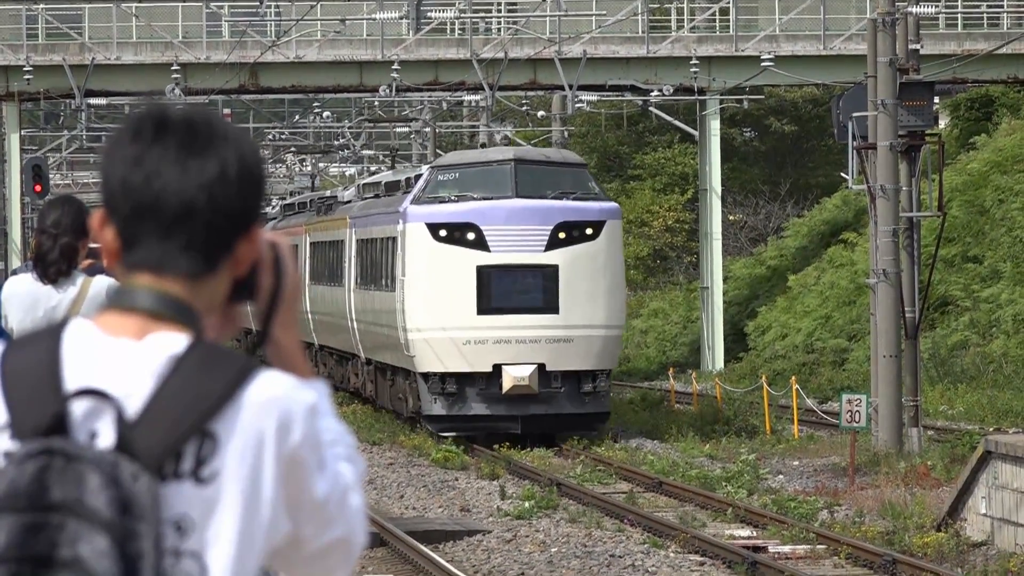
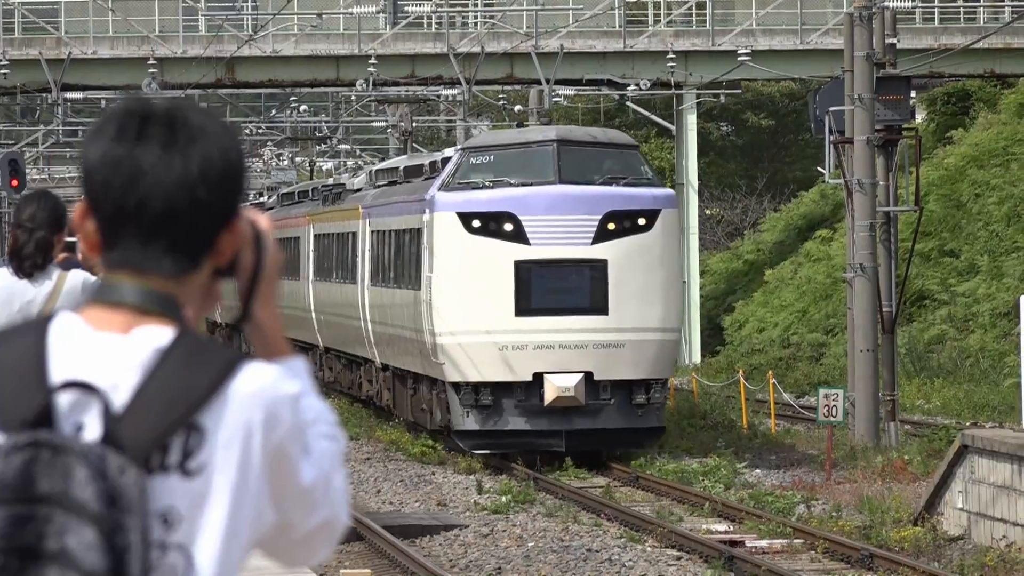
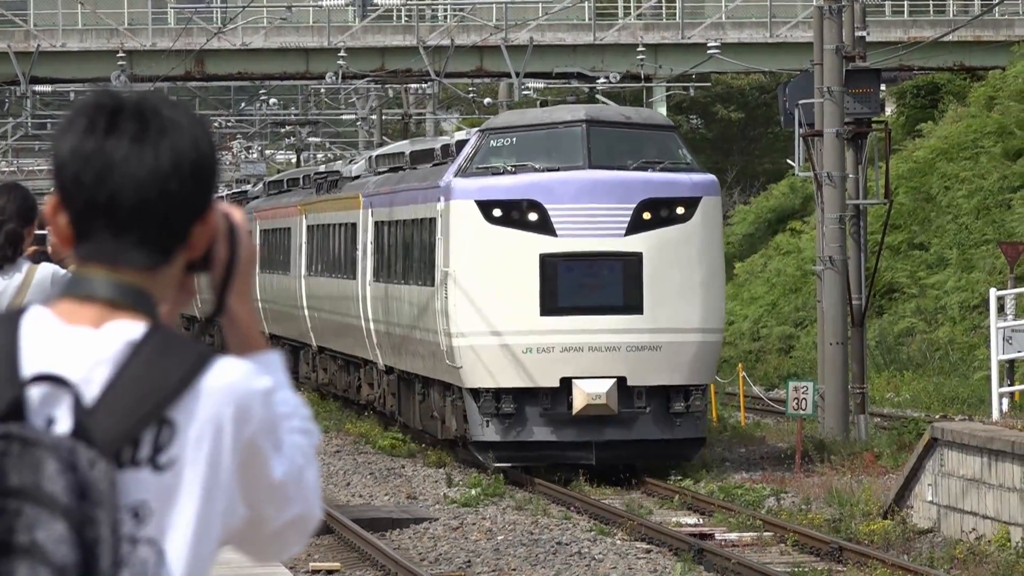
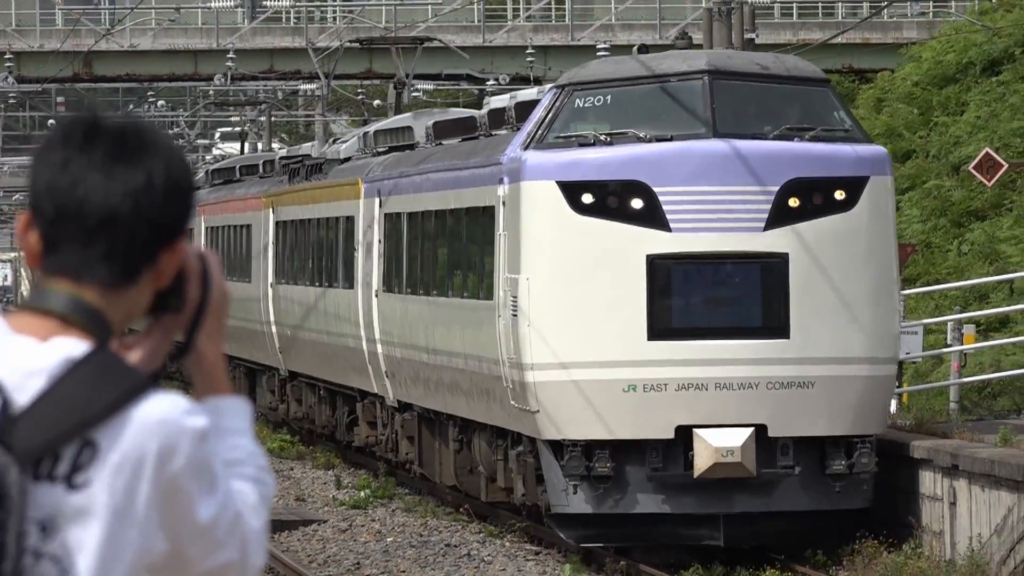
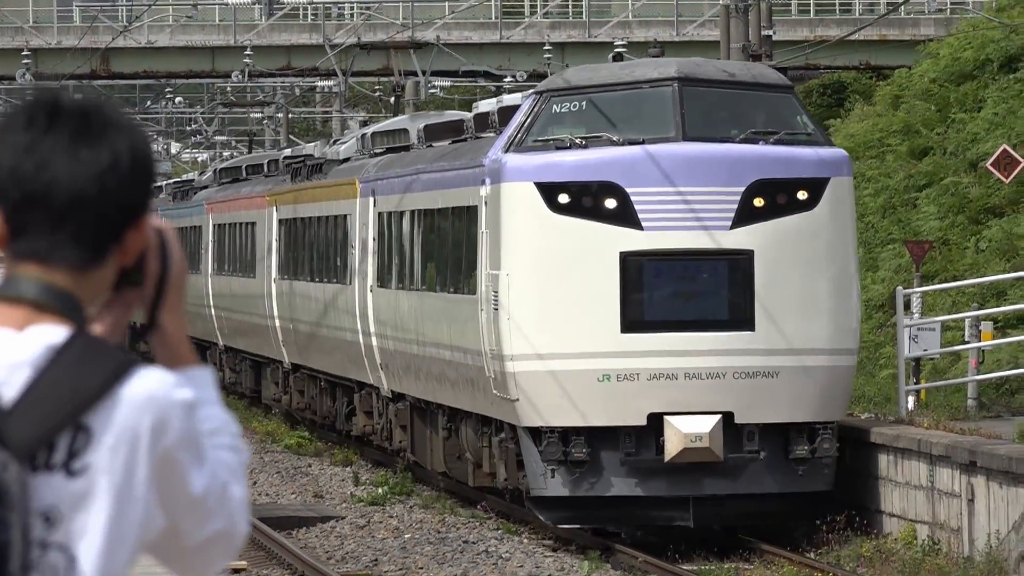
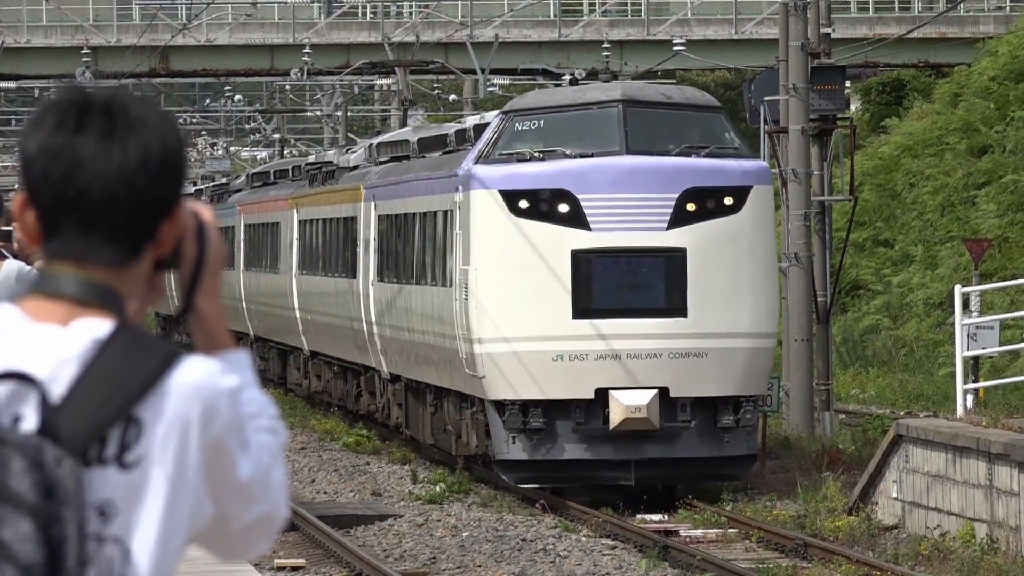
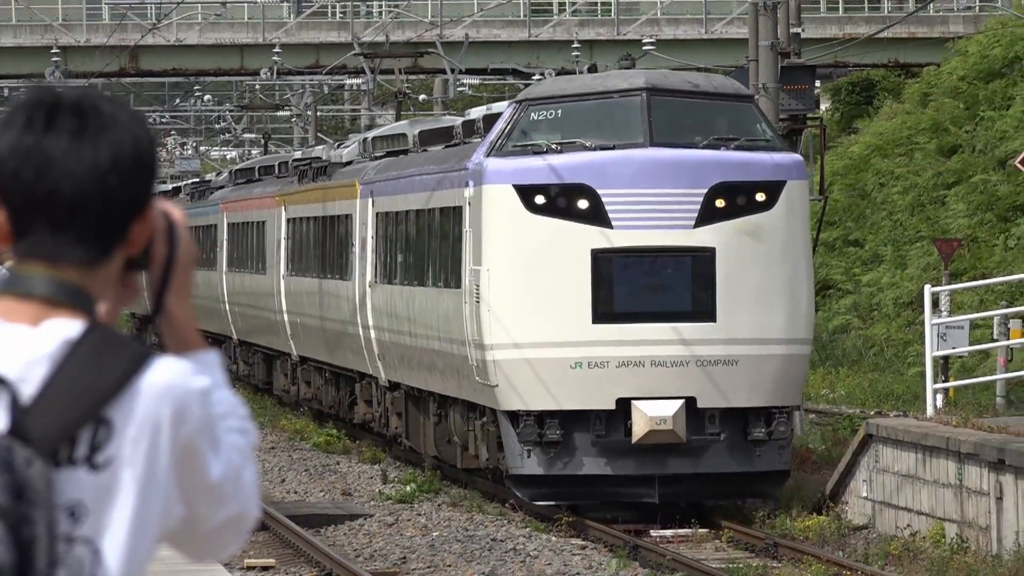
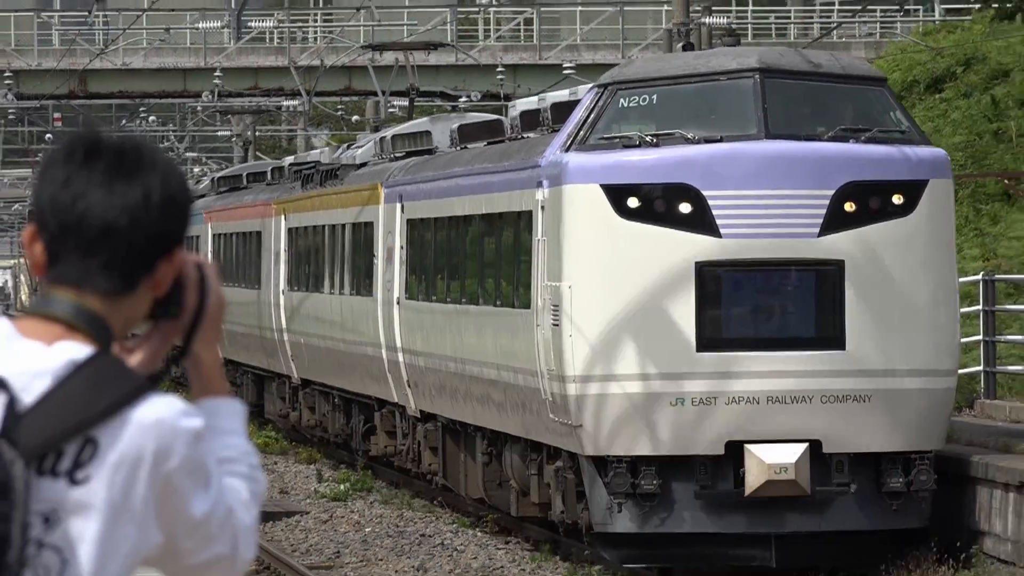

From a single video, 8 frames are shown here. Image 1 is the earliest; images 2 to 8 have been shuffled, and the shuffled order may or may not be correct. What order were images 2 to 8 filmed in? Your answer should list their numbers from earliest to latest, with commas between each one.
2, 3, 6, 7, 5, 4, 8
